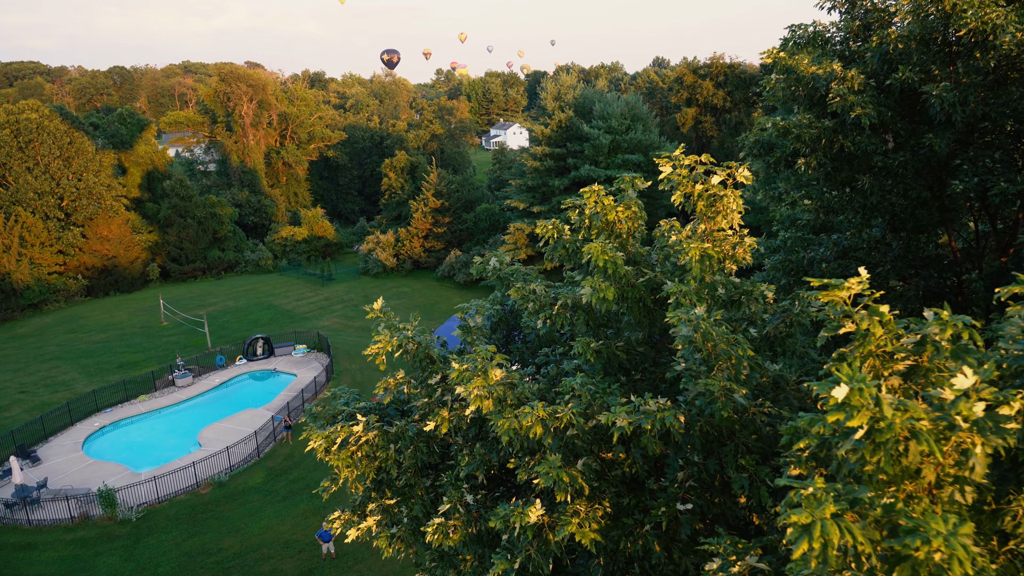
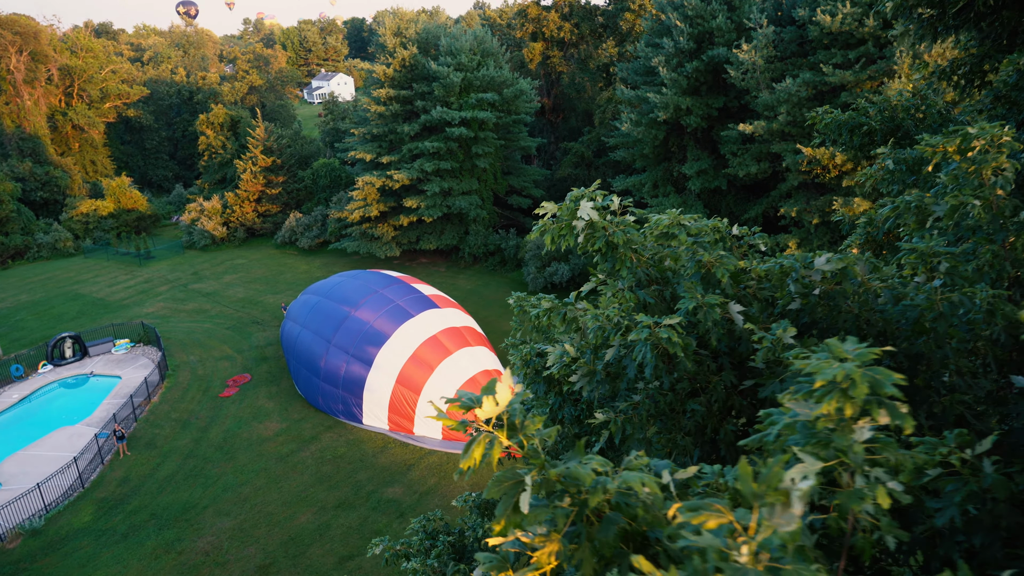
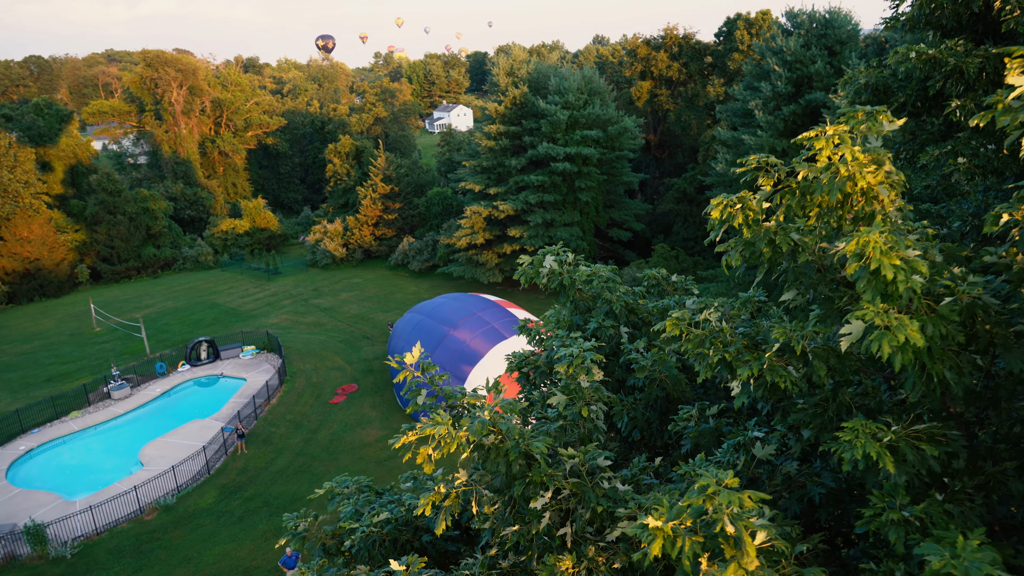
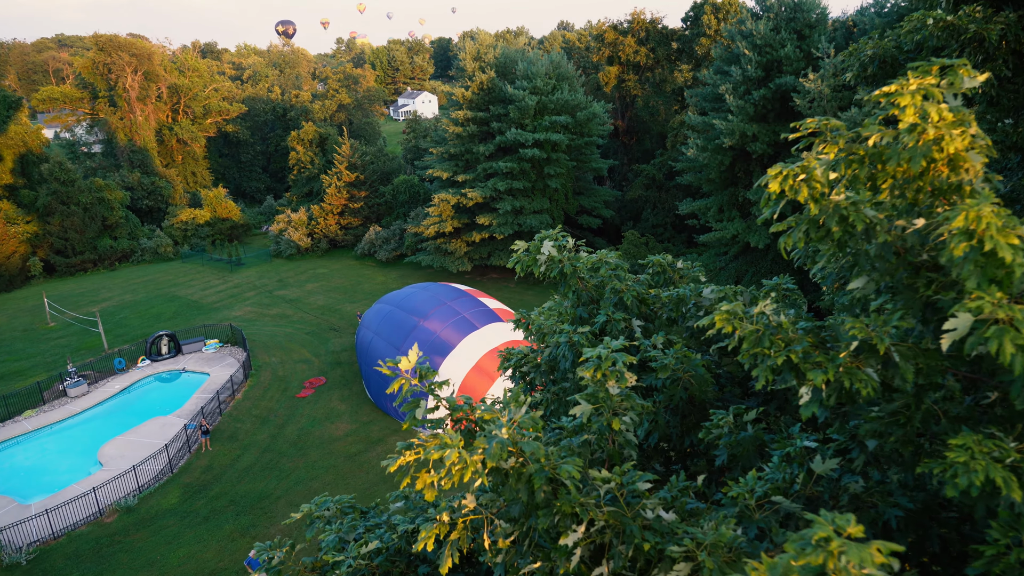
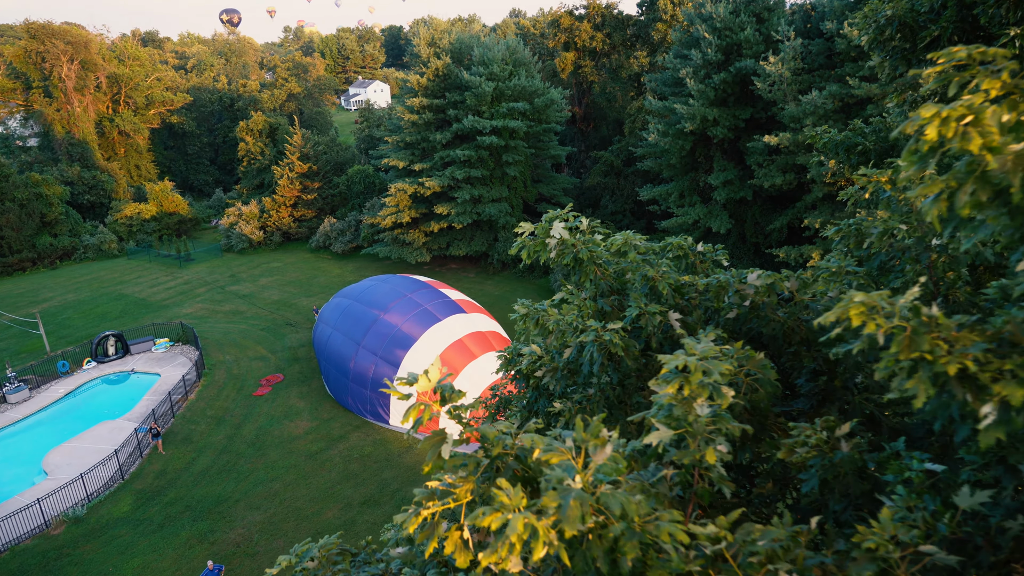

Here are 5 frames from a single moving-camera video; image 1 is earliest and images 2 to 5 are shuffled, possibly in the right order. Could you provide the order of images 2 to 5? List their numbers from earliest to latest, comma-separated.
3, 4, 5, 2
